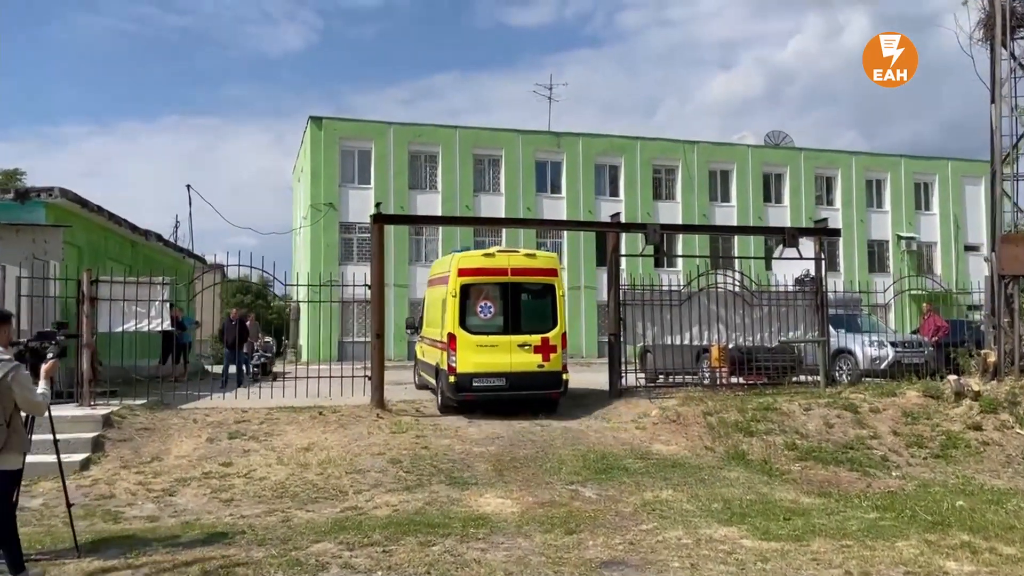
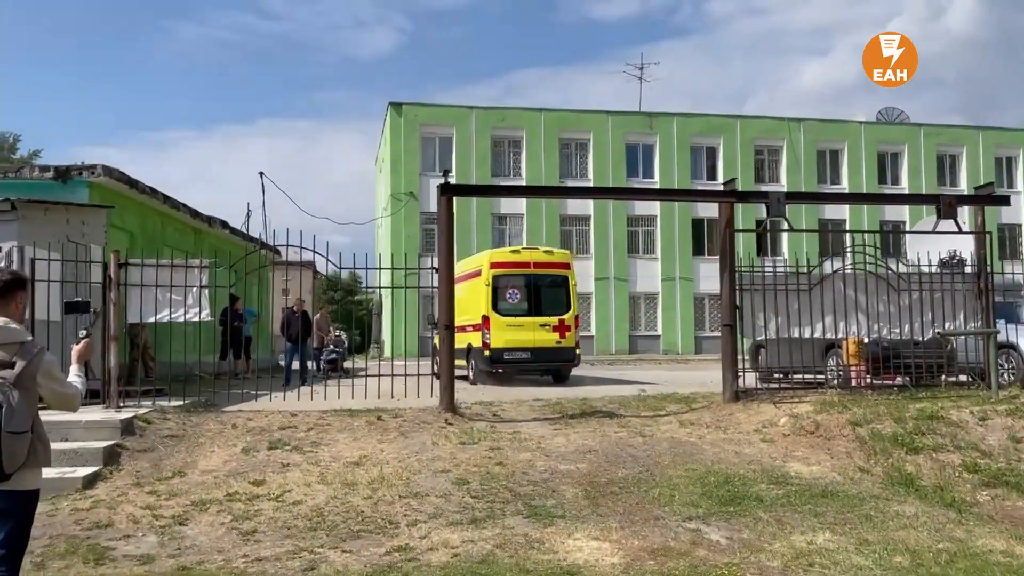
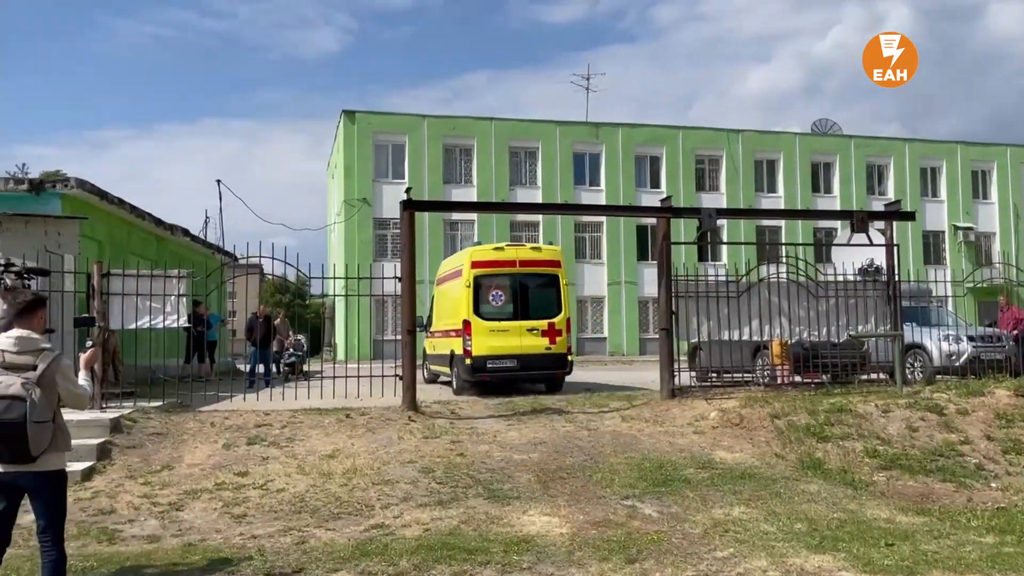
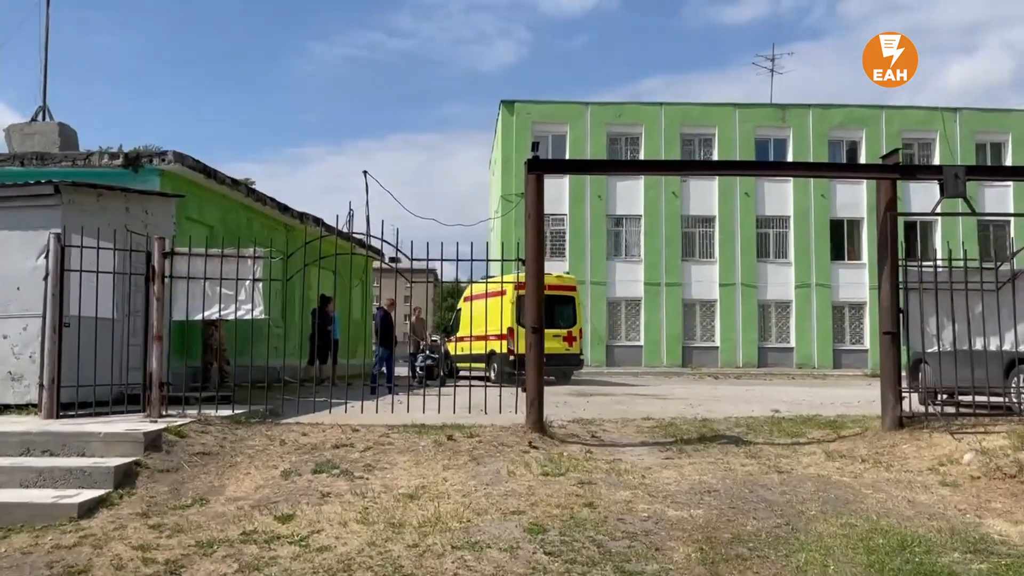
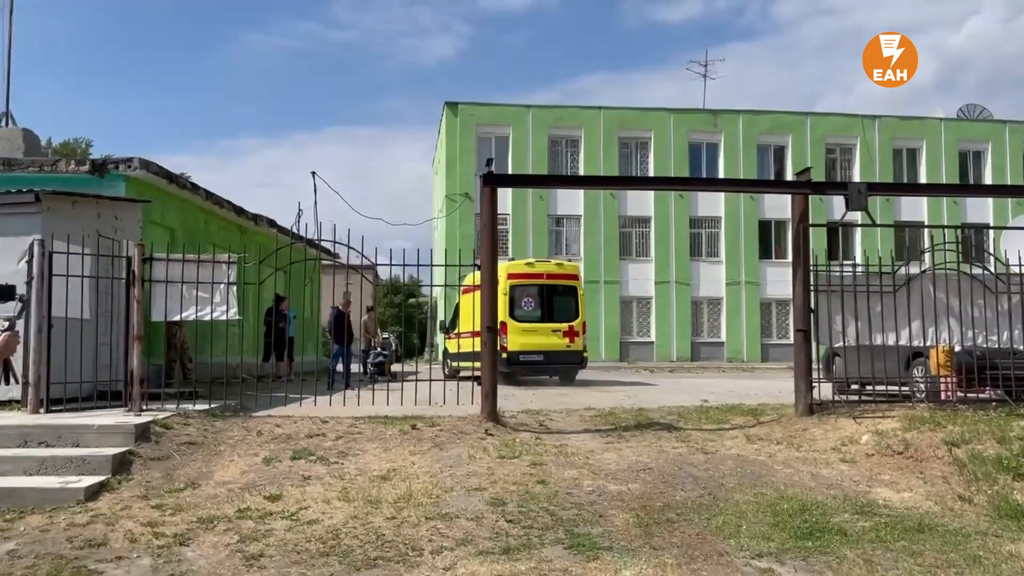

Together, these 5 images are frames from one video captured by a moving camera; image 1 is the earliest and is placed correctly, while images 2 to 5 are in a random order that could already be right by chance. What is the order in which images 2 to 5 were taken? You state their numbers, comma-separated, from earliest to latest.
3, 2, 5, 4
